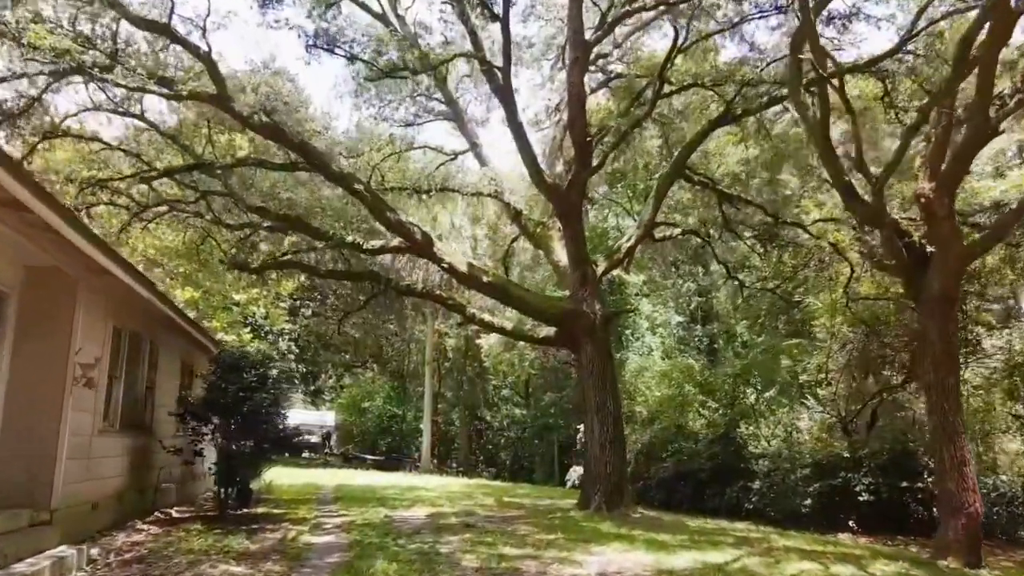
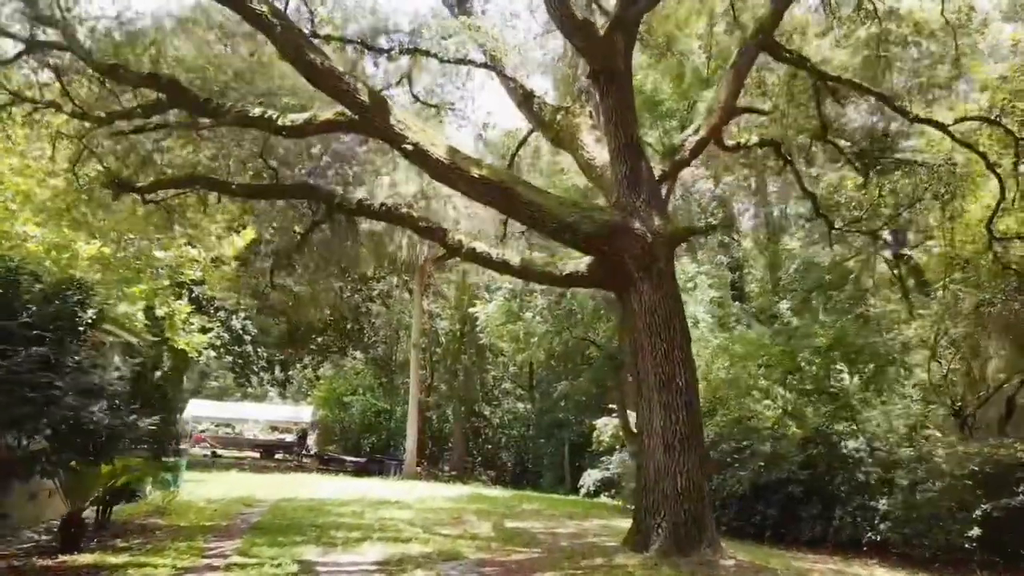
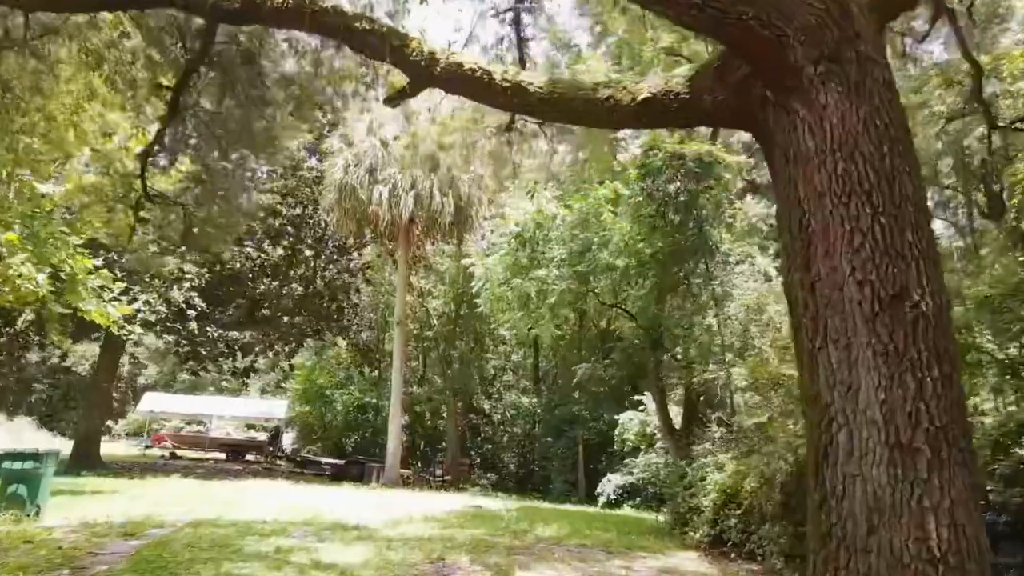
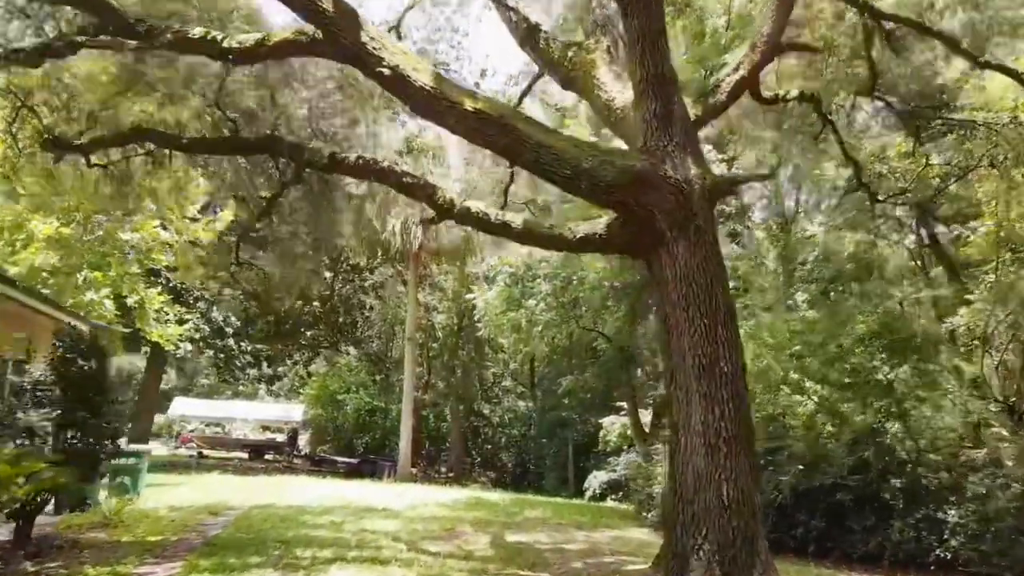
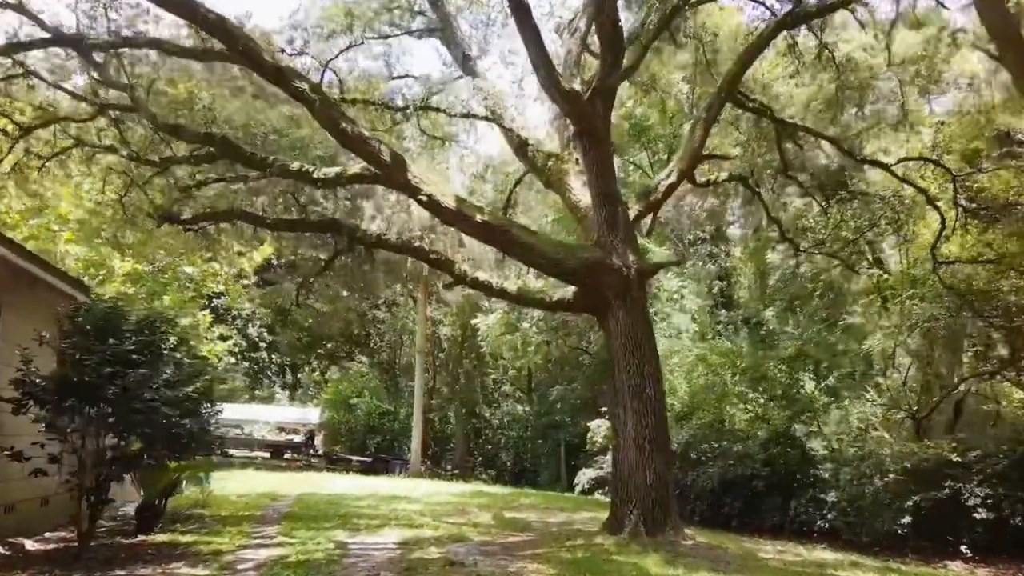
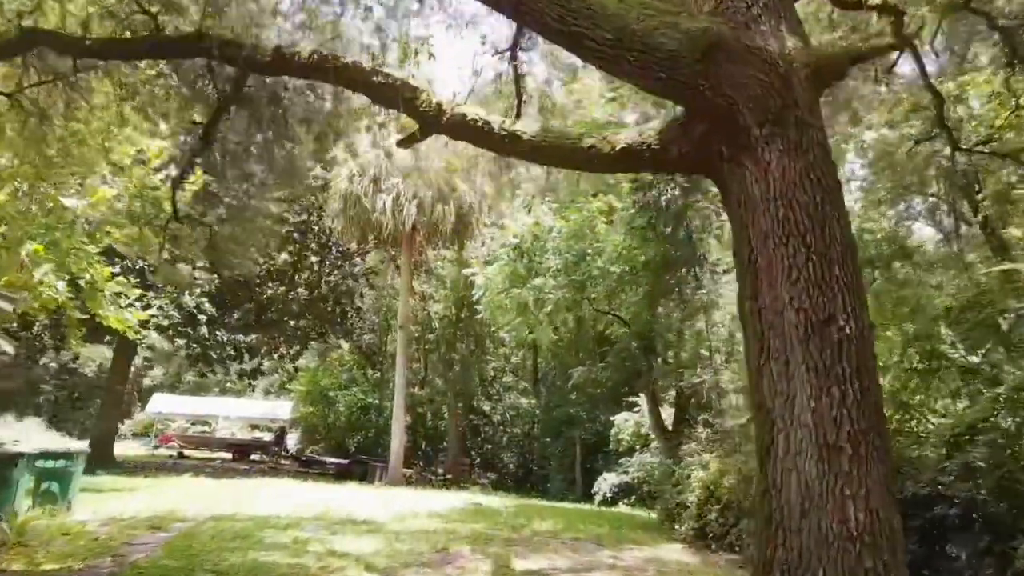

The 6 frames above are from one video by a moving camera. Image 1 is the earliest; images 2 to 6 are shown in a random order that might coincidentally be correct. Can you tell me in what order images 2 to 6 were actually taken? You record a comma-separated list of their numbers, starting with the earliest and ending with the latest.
5, 2, 4, 6, 3
